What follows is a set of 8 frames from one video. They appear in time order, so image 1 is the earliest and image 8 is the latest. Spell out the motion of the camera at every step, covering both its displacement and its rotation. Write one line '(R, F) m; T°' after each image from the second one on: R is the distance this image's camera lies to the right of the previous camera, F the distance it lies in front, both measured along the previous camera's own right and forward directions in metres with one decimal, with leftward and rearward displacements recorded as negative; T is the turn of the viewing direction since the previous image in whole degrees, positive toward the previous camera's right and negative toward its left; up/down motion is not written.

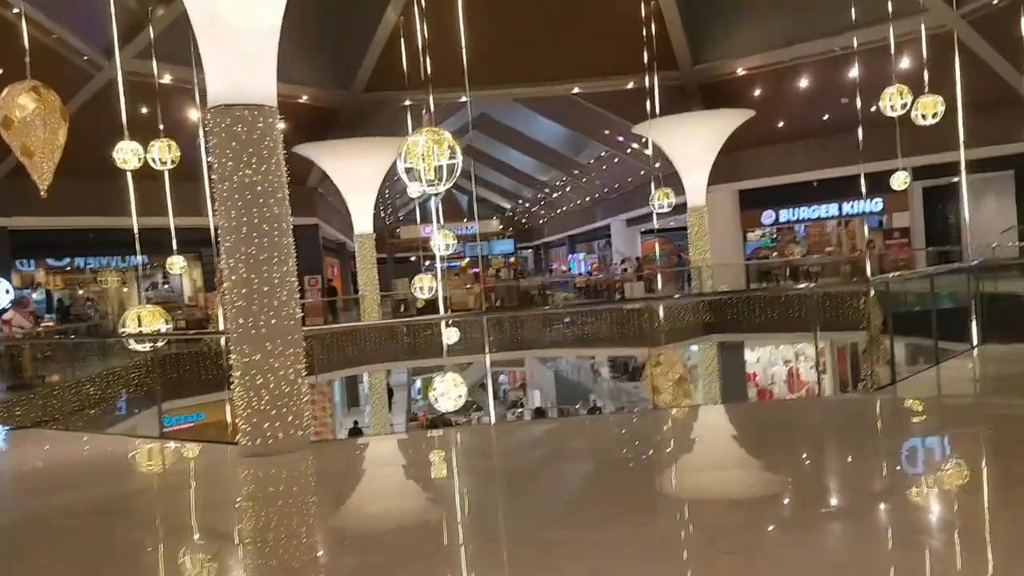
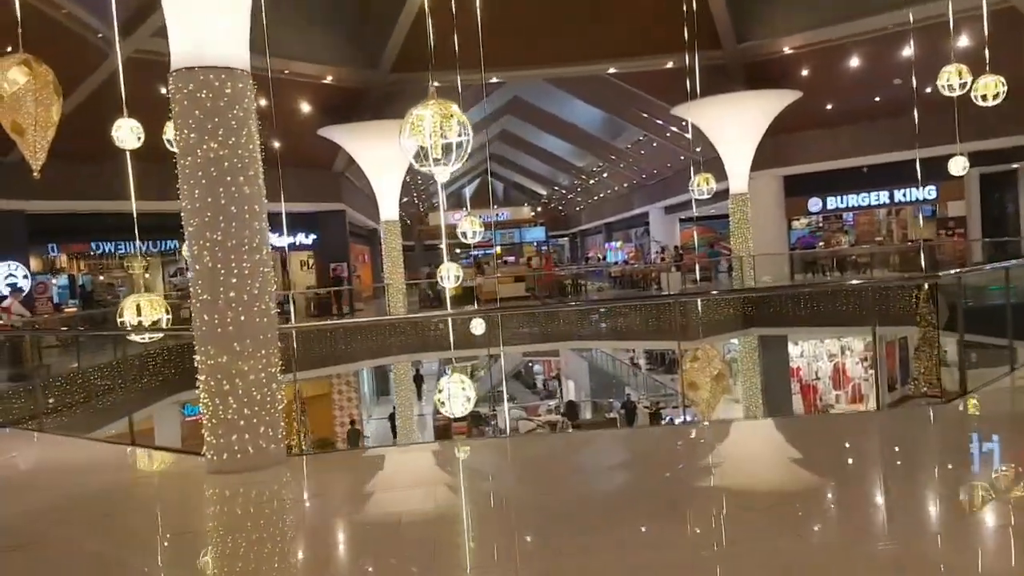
(+0.1, +0.6) m; -3°
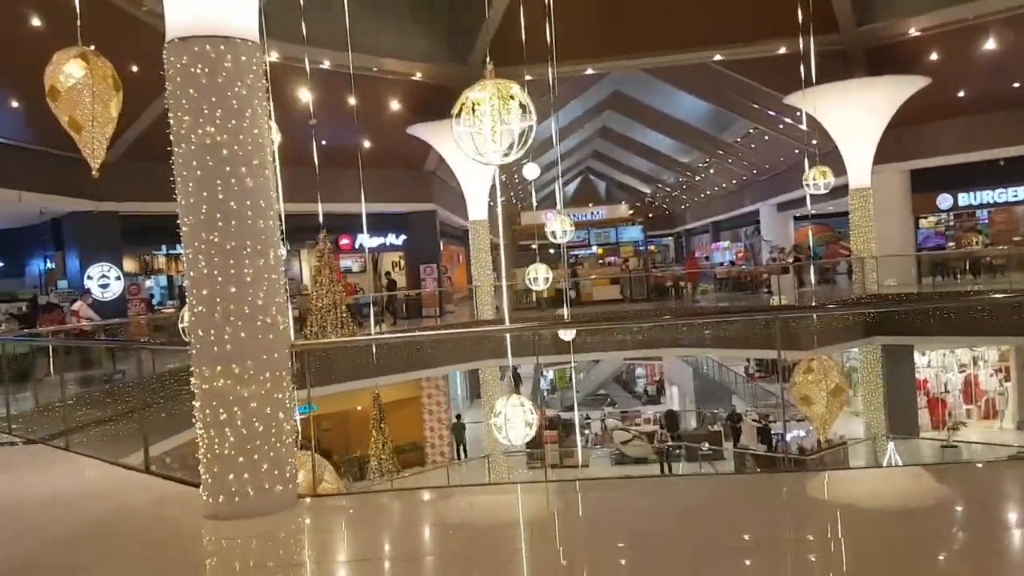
(+0.2, +0.7) m; -7°
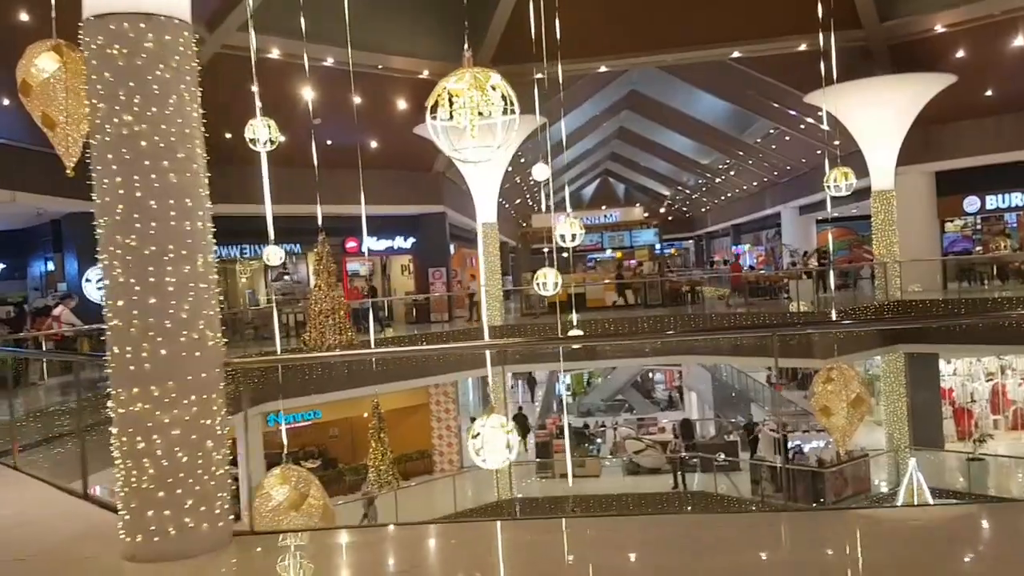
(+0.2, +0.4) m; -1°
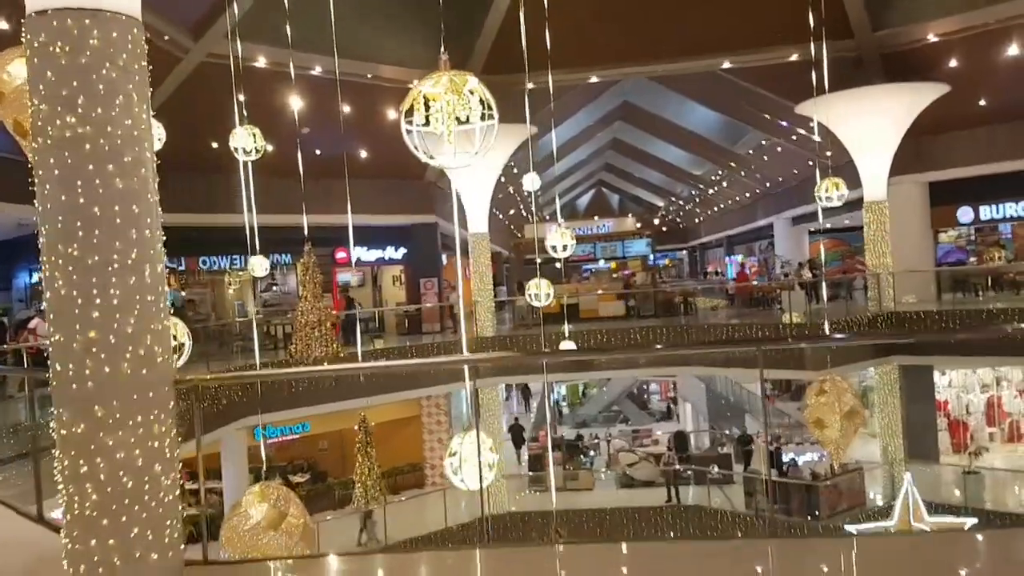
(+0.1, +0.1) m; 0°
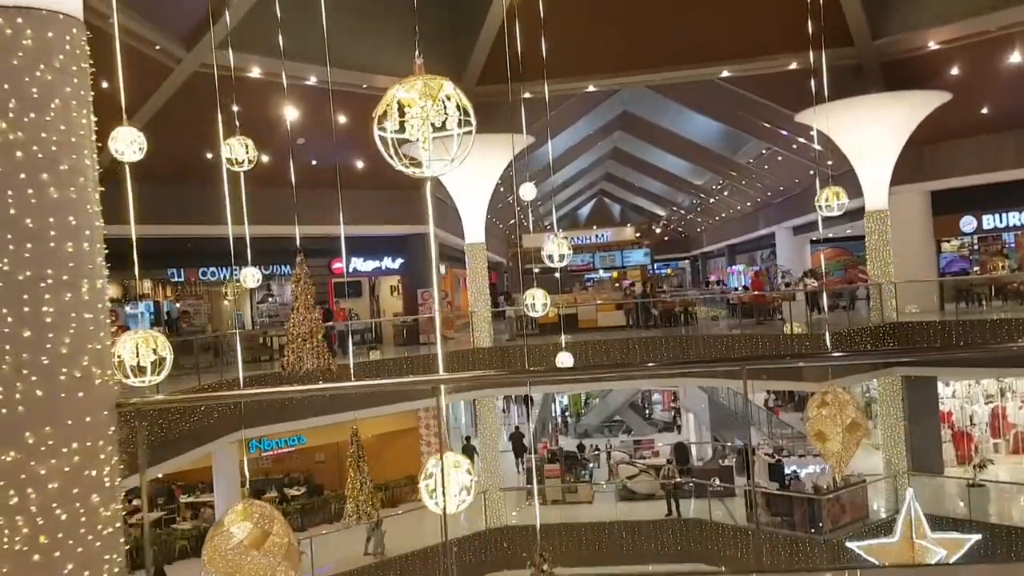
(+0.1, +0.1) m; 0°
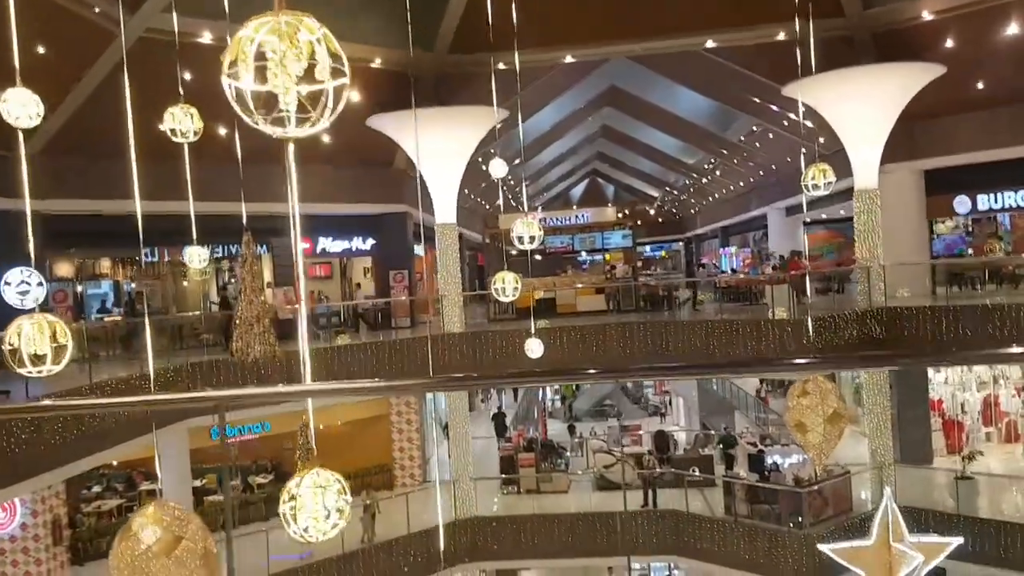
(+0.4, +0.5) m; 0°
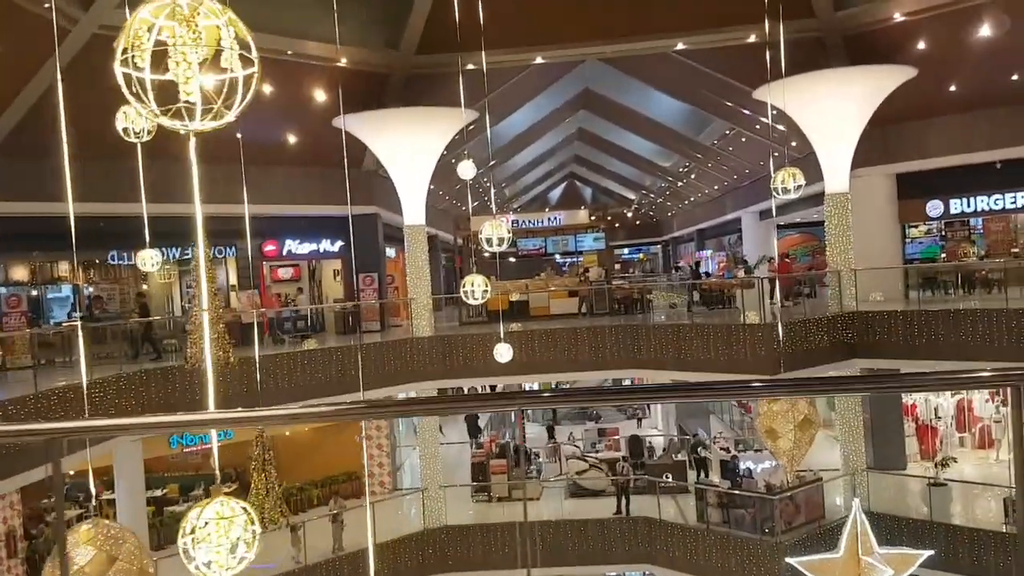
(+0.2, +0.2) m; +1°
